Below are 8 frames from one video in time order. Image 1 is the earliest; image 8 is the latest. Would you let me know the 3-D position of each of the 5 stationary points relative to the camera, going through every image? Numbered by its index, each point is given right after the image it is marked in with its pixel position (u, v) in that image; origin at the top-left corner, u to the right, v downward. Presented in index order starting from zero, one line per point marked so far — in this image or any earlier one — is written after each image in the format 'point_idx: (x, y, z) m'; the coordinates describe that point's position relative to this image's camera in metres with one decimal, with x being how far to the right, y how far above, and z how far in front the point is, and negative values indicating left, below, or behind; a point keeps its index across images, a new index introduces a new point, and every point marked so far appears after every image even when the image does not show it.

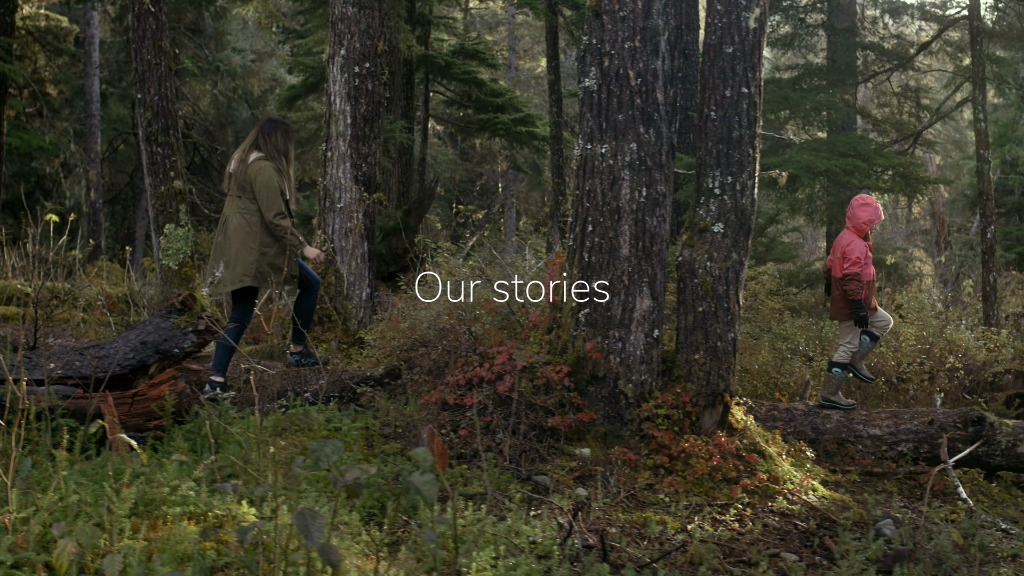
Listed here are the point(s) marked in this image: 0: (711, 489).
0: (+0.8, -0.8, +5.2) m
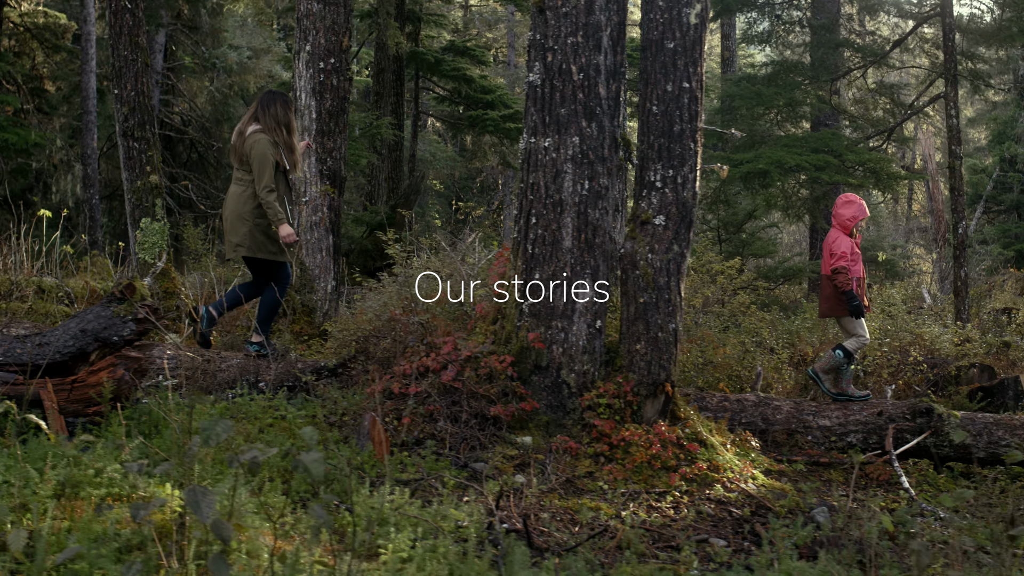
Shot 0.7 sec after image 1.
0: (+0.6, -0.8, +5.3) m
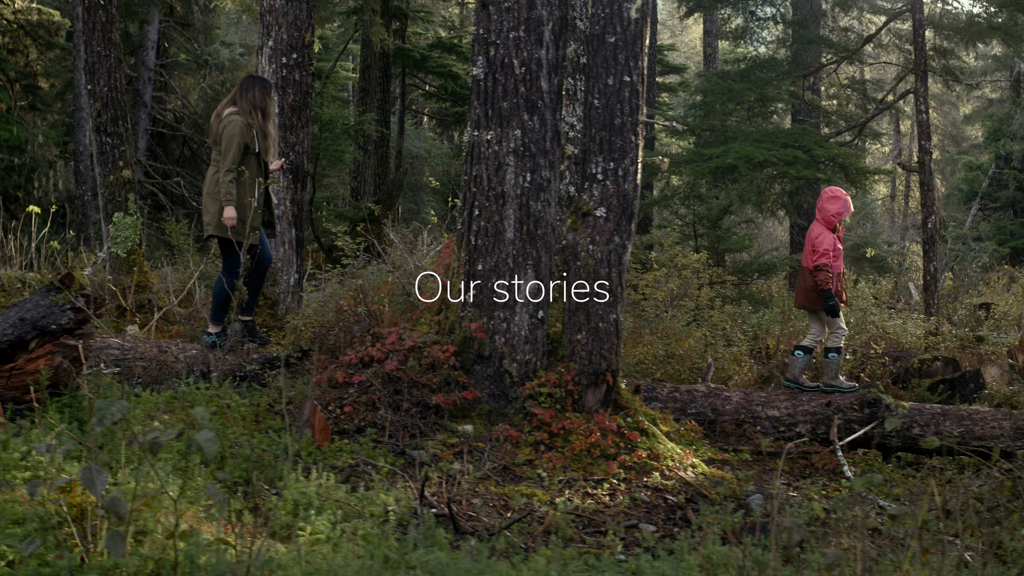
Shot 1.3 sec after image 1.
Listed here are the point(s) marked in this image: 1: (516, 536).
0: (+0.3, -0.7, +5.4) m
1: (0.0, -0.8, +4.4) m
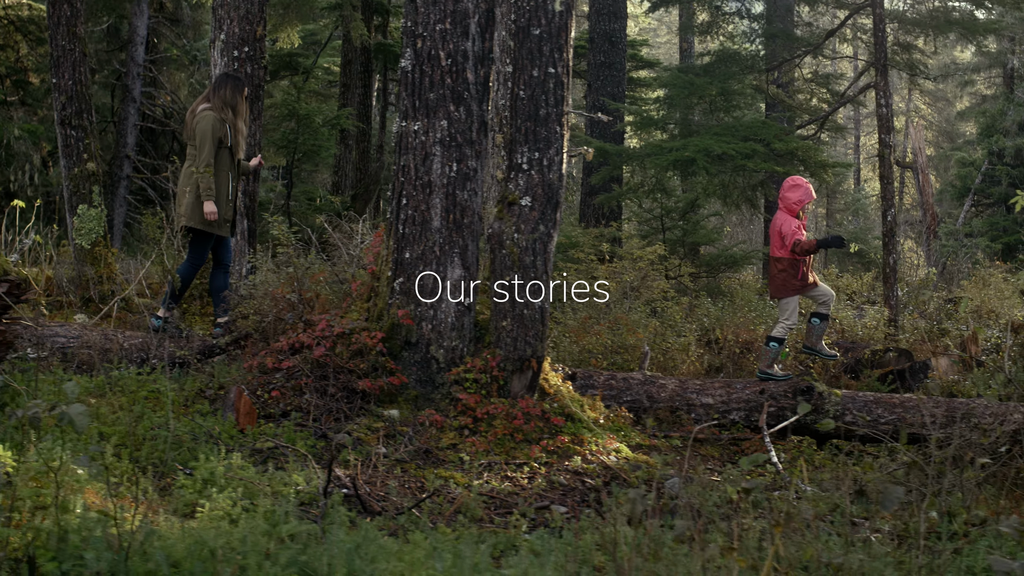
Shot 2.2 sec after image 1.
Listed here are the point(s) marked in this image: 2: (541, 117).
0: (0.0, -0.7, +5.5) m
1: (-0.3, -0.8, +4.5) m
2: (+0.1, +0.7, +5.7) m
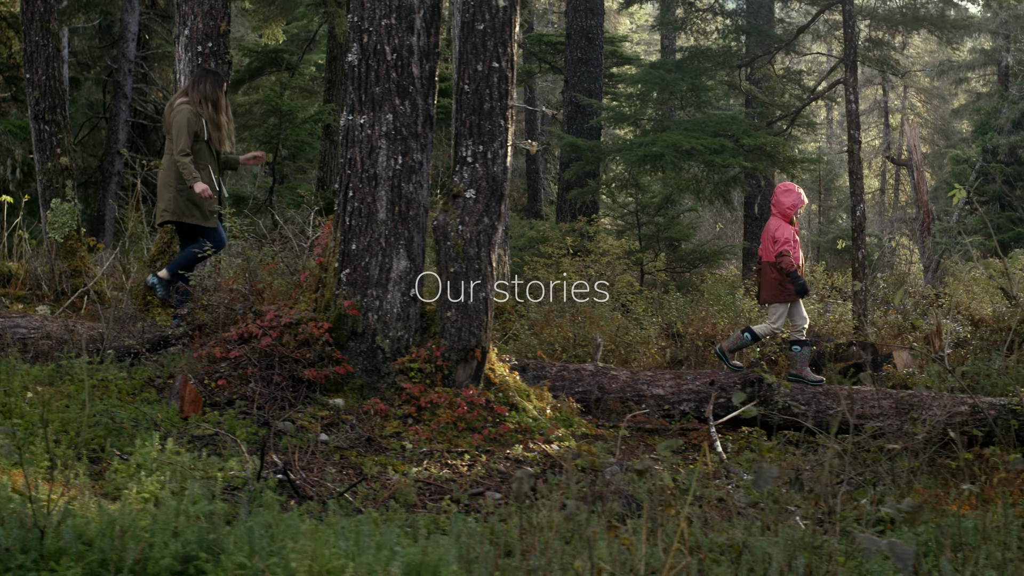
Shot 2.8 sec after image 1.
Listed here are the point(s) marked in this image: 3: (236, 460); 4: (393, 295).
0: (-0.2, -0.6, +5.6) m
1: (-0.6, -0.7, +4.6) m
2: (-0.1, +0.8, +5.8) m
3: (-1.0, -0.6, +4.6) m
4: (-0.5, 0.0, +5.8) m
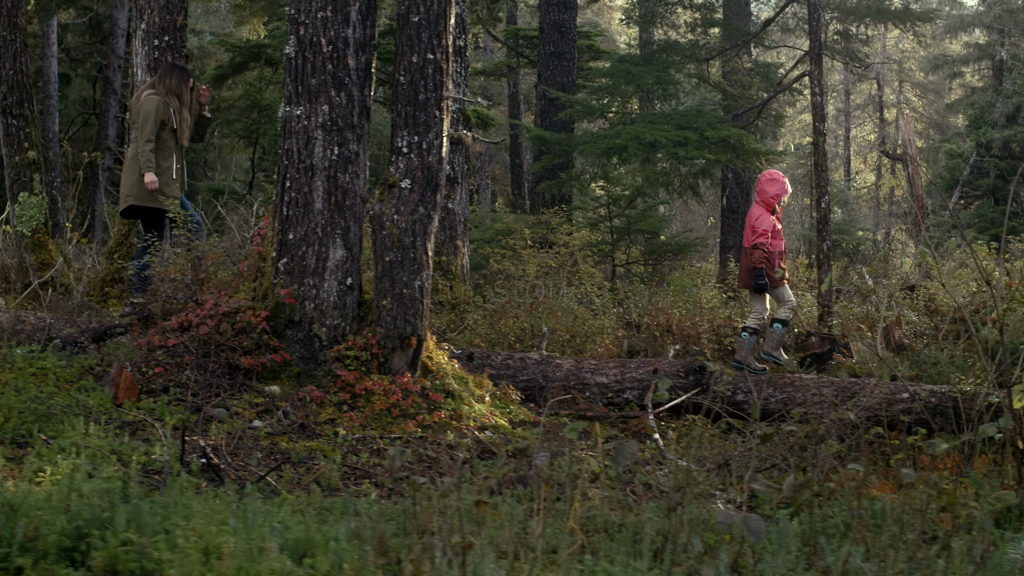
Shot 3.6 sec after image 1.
0: (-0.5, -0.6, +5.6) m
1: (-0.8, -0.7, +4.7) m
2: (-0.4, +0.8, +5.9) m
3: (-1.3, -0.6, +4.7) m
4: (-0.8, 0.0, +5.9) m
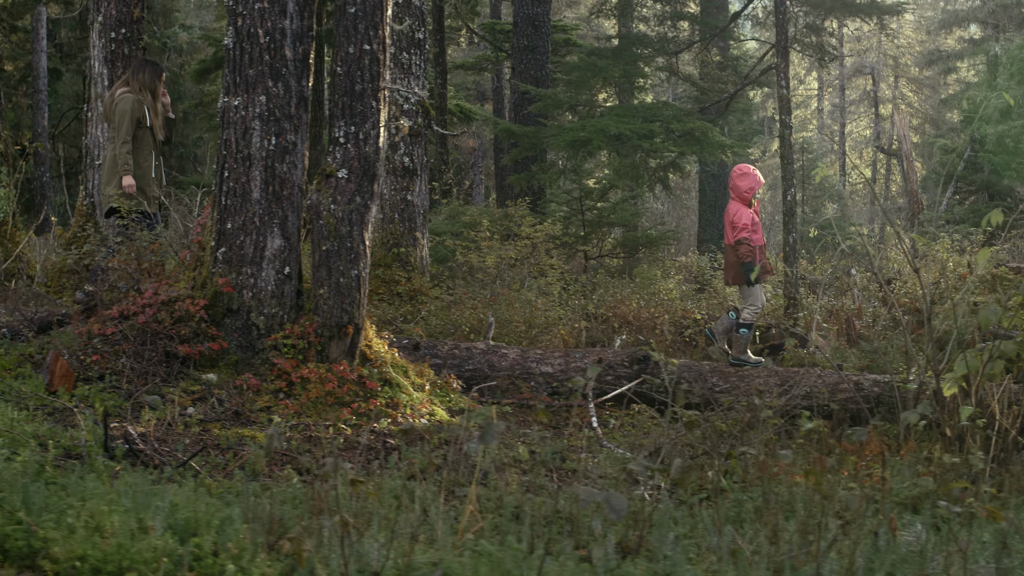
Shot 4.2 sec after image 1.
0: (-0.8, -0.5, +5.7) m
1: (-1.1, -0.6, +4.7) m
2: (-0.7, +0.9, +5.9) m
3: (-1.6, -0.5, +4.8) m
4: (-1.1, +0.1, +5.9) m
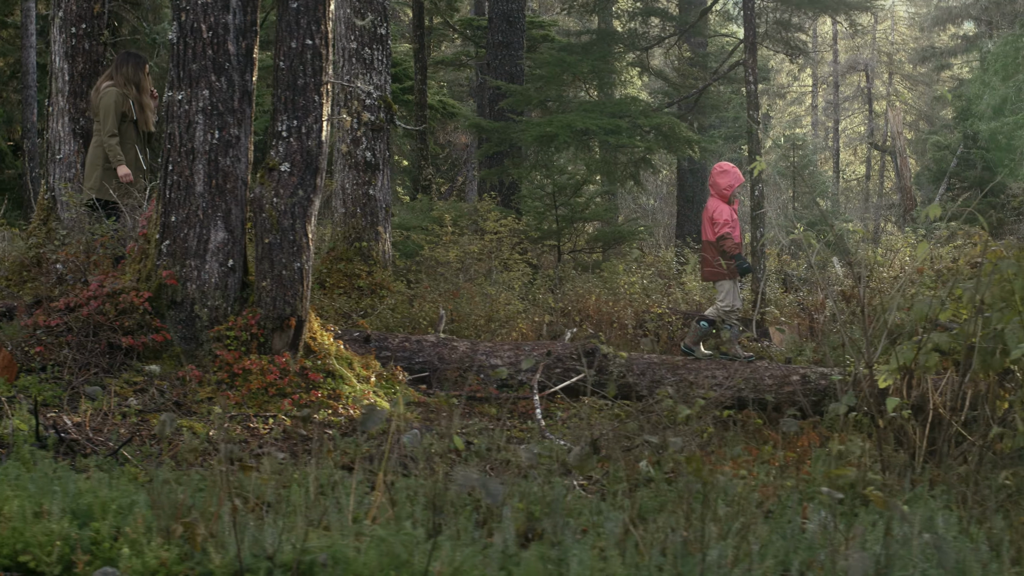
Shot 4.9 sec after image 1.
0: (-1.1, -0.5, +5.8) m
1: (-1.4, -0.6, +4.8) m
2: (-1.0, +0.9, +6.0) m
3: (-1.8, -0.5, +4.8) m
4: (-1.4, +0.1, +6.0) m
